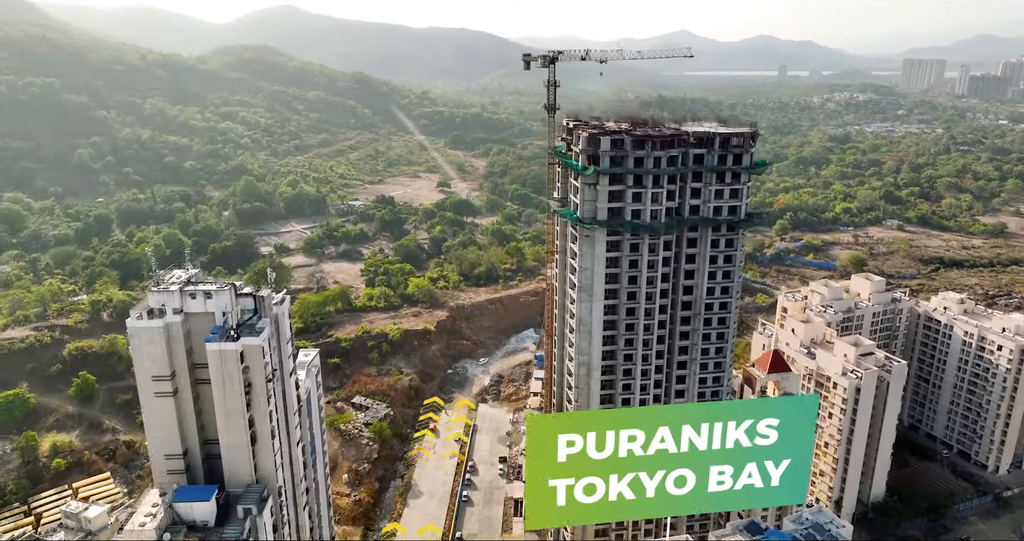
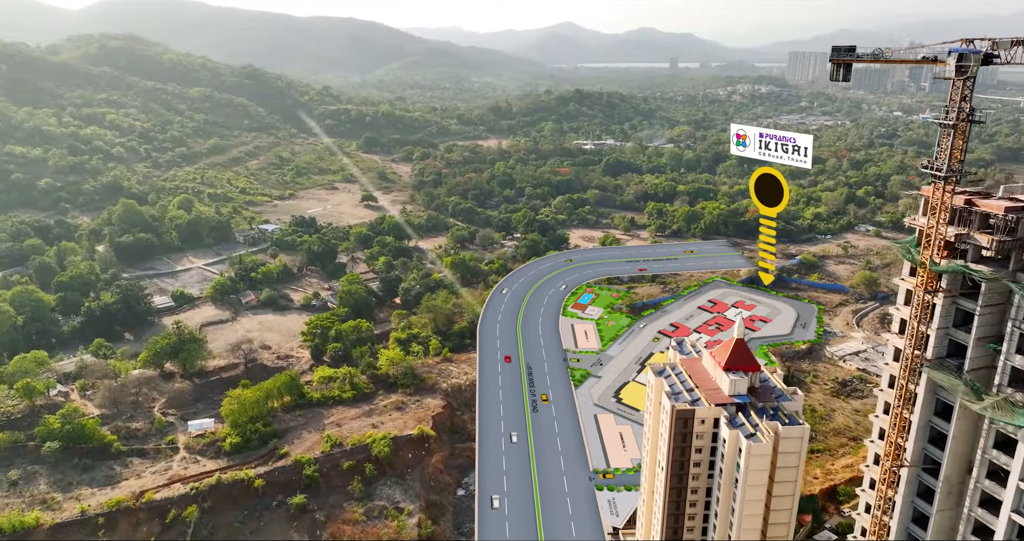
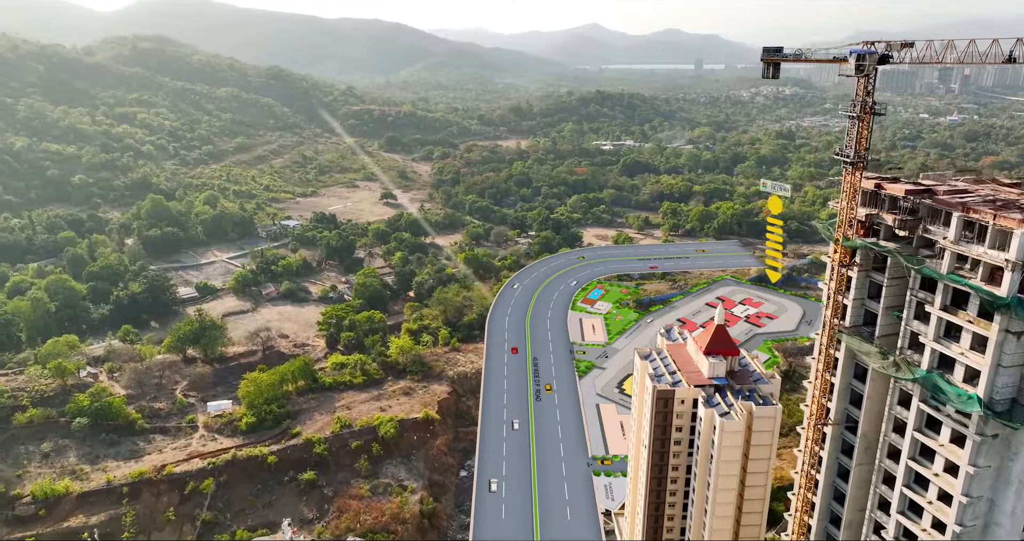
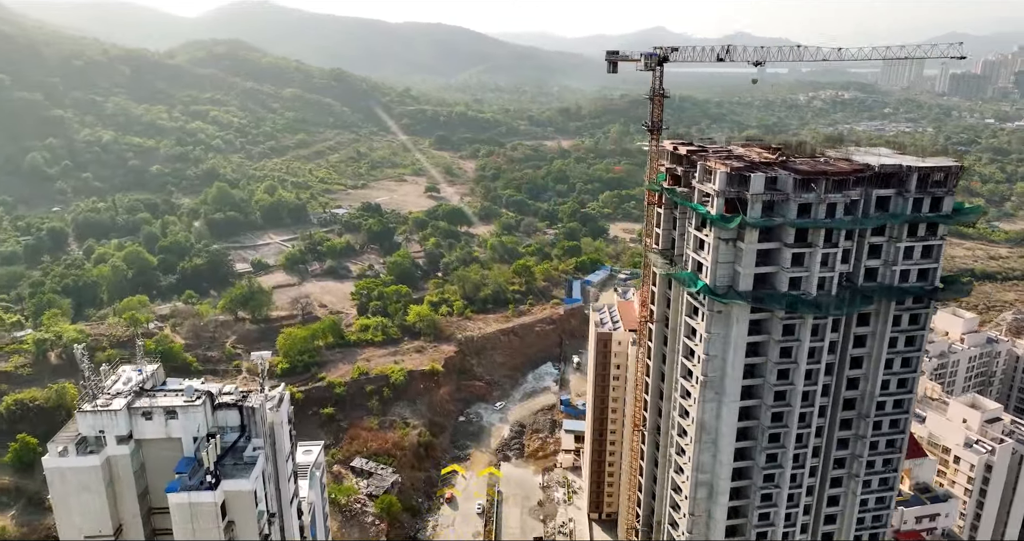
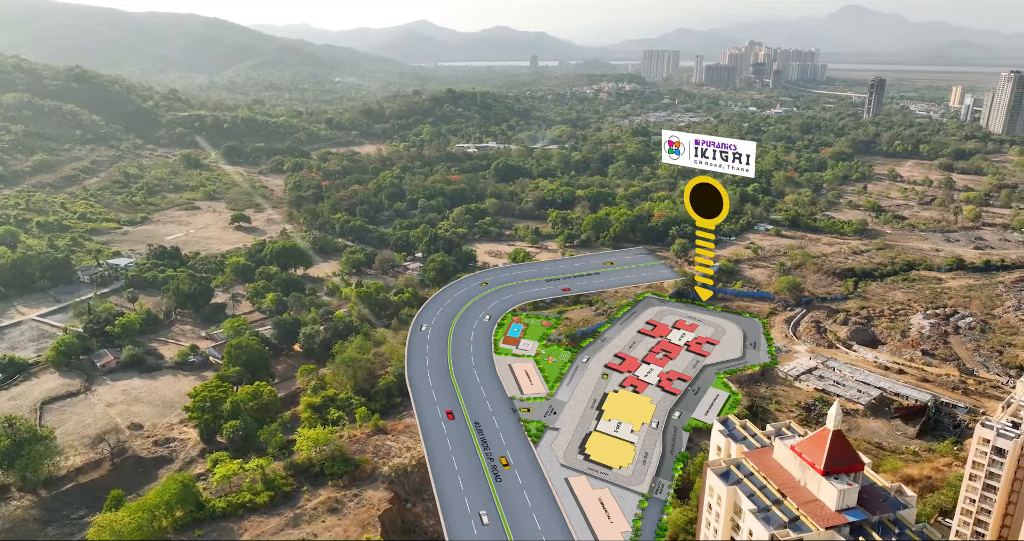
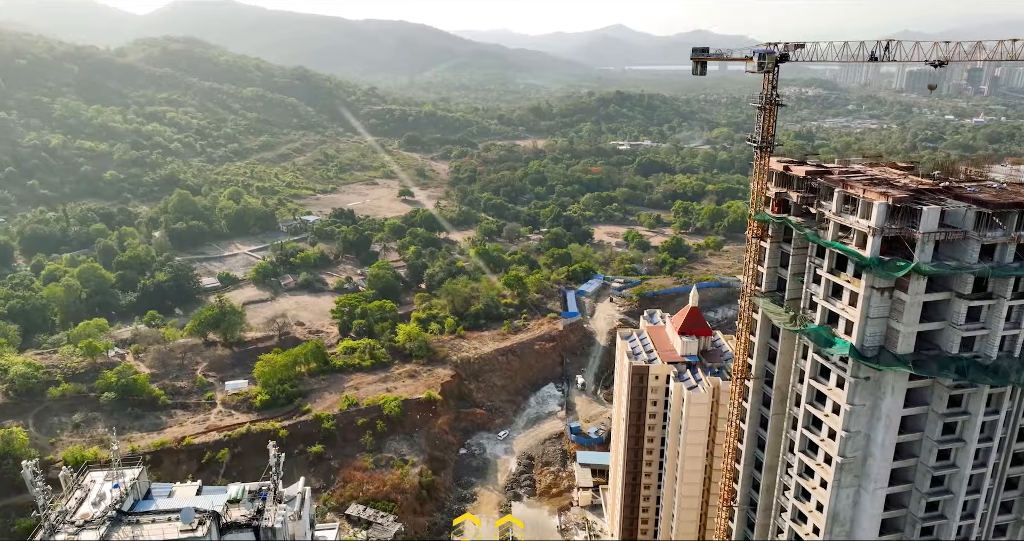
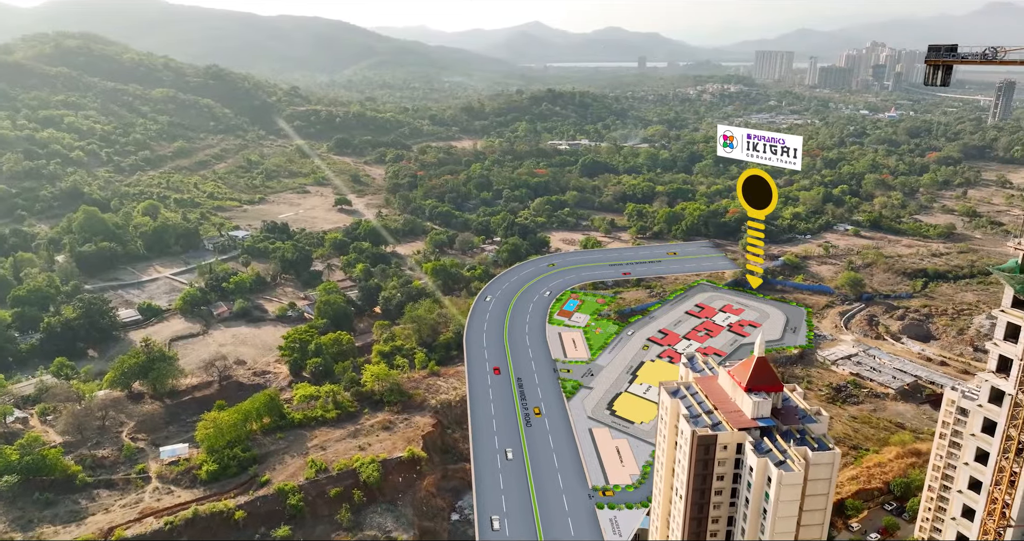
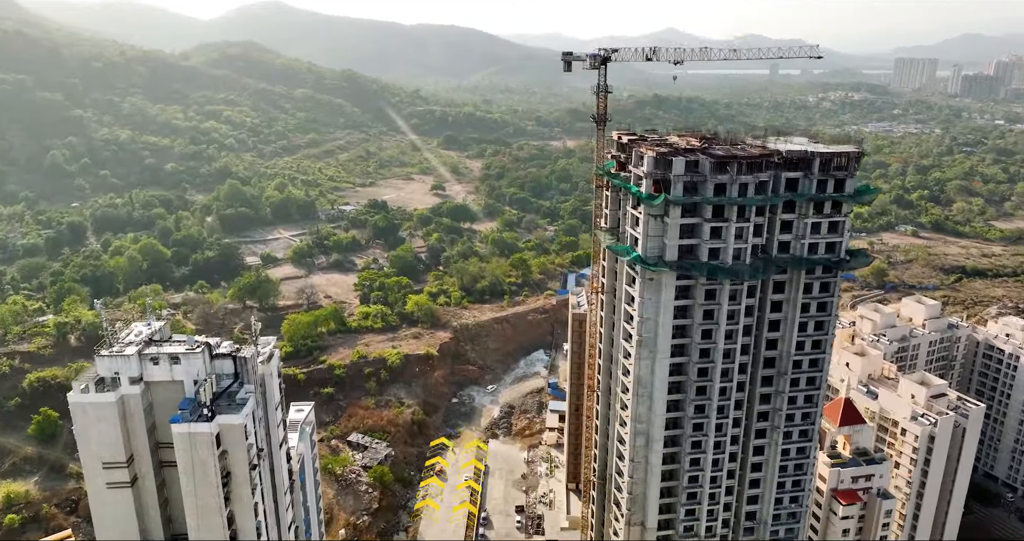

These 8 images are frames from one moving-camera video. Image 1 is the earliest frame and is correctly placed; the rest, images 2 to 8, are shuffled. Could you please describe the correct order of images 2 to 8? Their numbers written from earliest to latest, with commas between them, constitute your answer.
8, 4, 6, 3, 2, 7, 5
